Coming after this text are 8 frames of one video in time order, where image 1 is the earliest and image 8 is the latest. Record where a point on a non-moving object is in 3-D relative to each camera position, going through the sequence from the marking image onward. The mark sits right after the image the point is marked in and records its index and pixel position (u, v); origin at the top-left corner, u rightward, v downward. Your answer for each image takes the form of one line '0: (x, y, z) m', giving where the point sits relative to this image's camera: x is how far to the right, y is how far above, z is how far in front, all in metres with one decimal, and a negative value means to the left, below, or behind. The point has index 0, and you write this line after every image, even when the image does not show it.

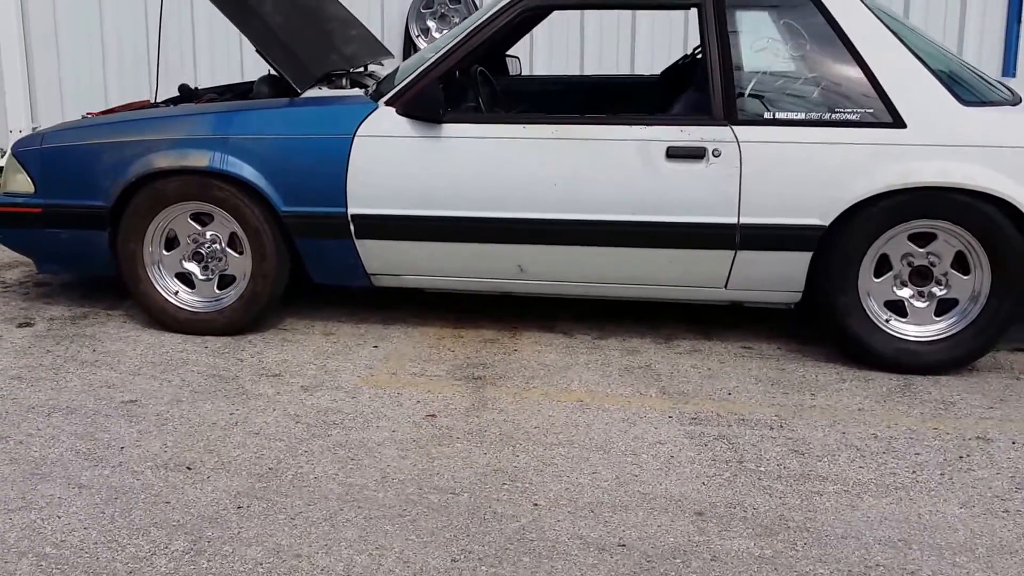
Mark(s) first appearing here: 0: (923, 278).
0: (+1.6, 0.0, +4.4) m
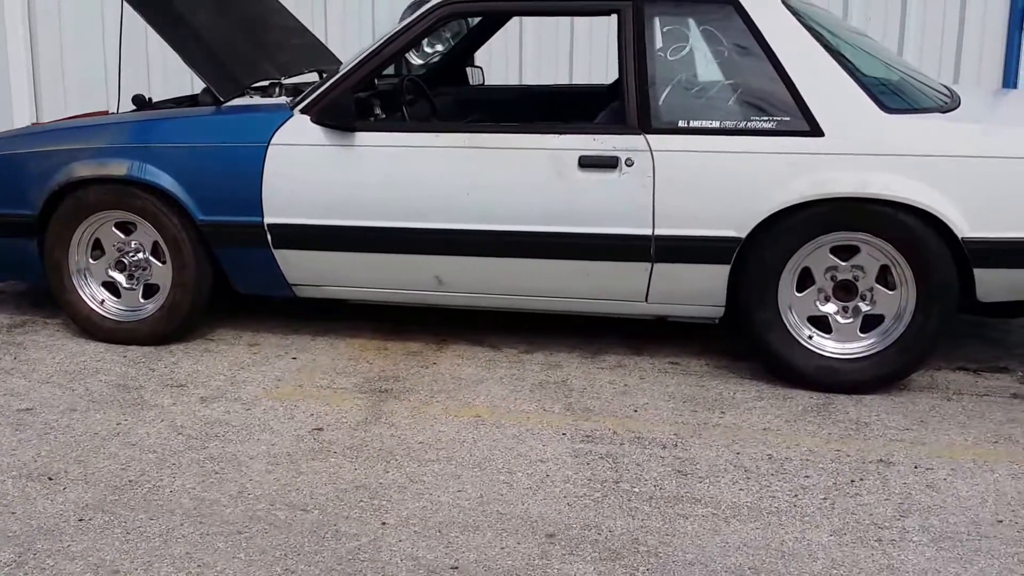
0: (+1.2, 0.0, +4.2) m
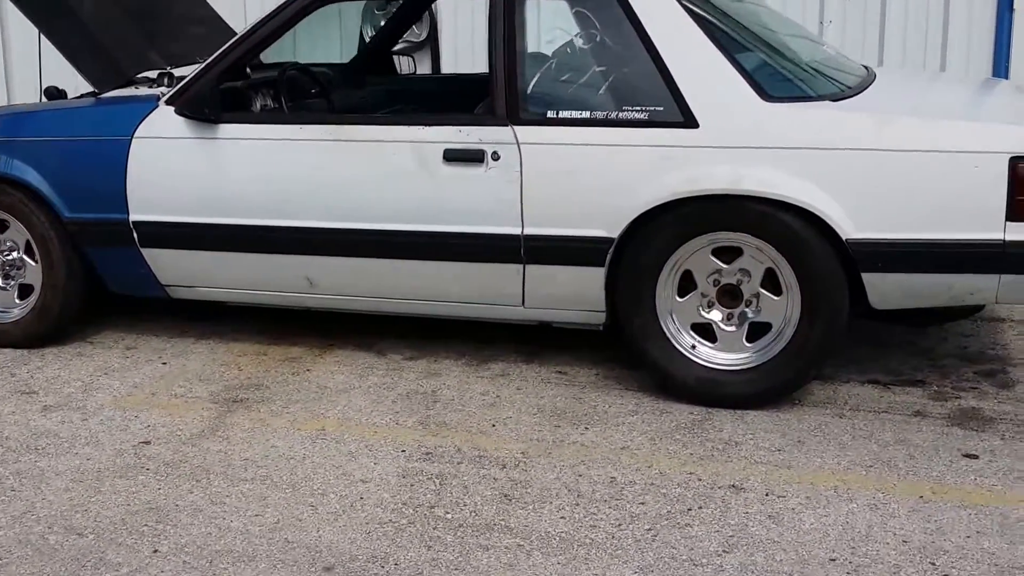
0: (+0.7, 0.0, +3.8) m
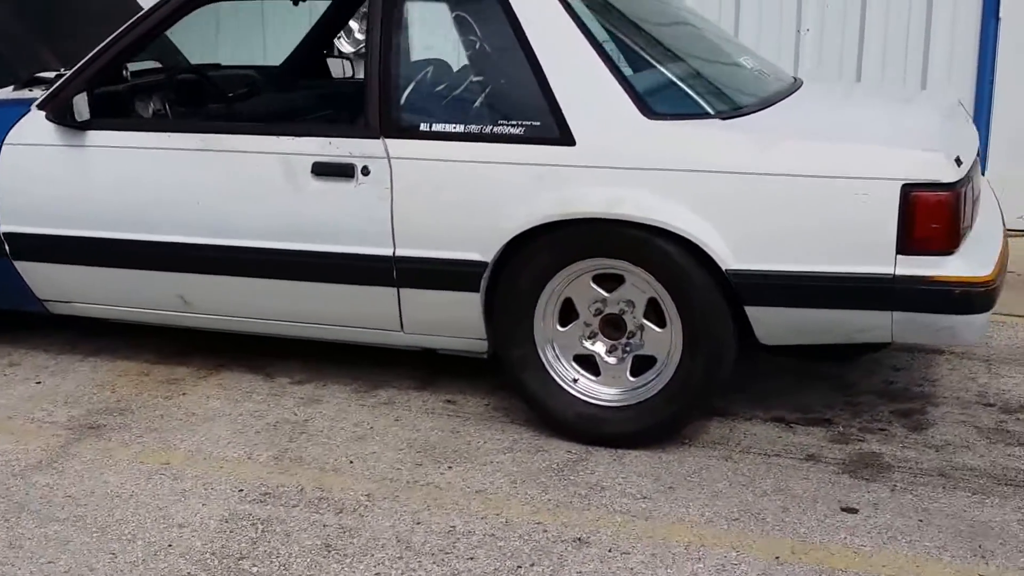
0: (+0.3, -0.1, +3.6) m
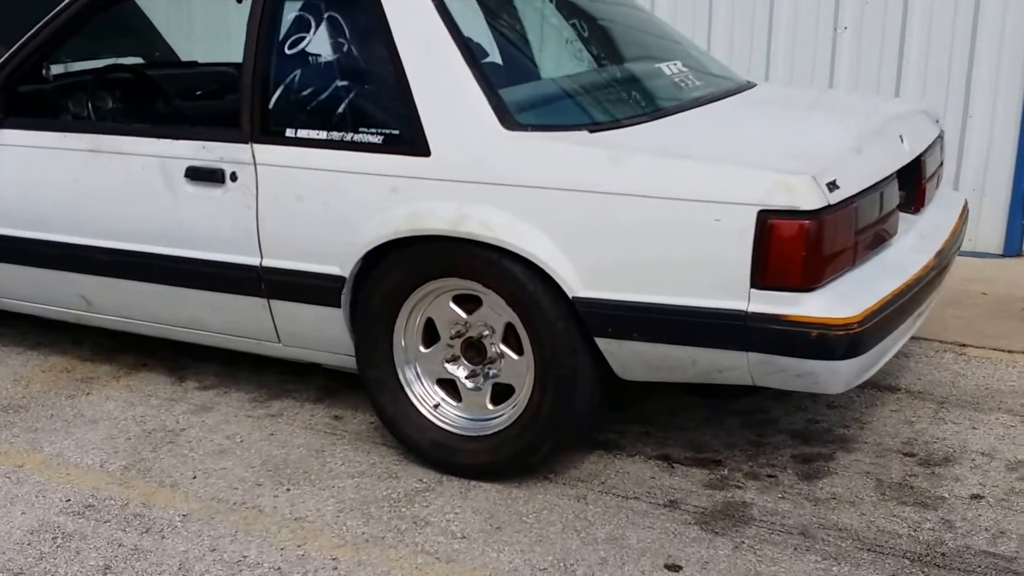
0: (-0.1, -0.2, +3.3) m
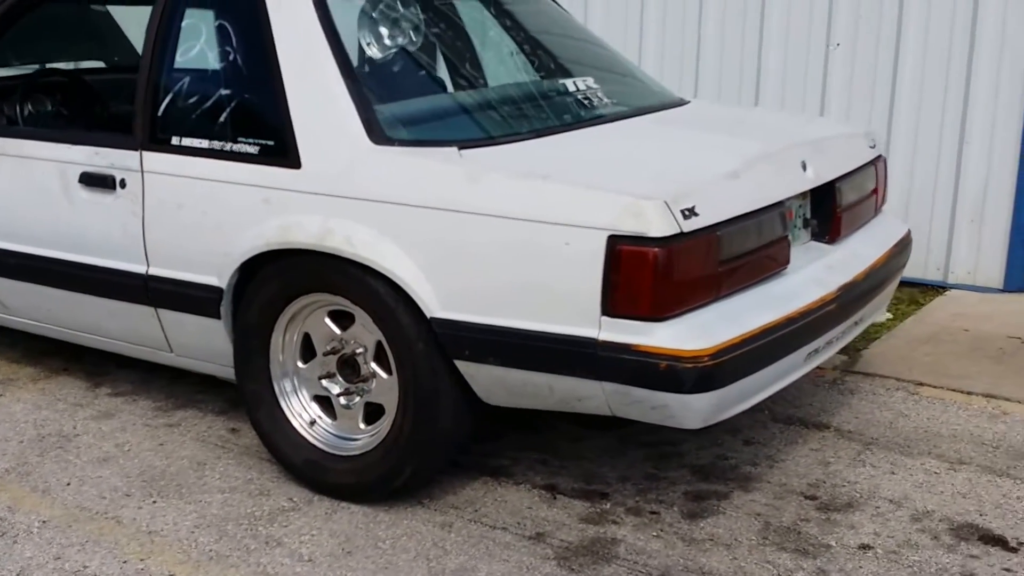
0: (-0.5, -0.2, +3.3) m
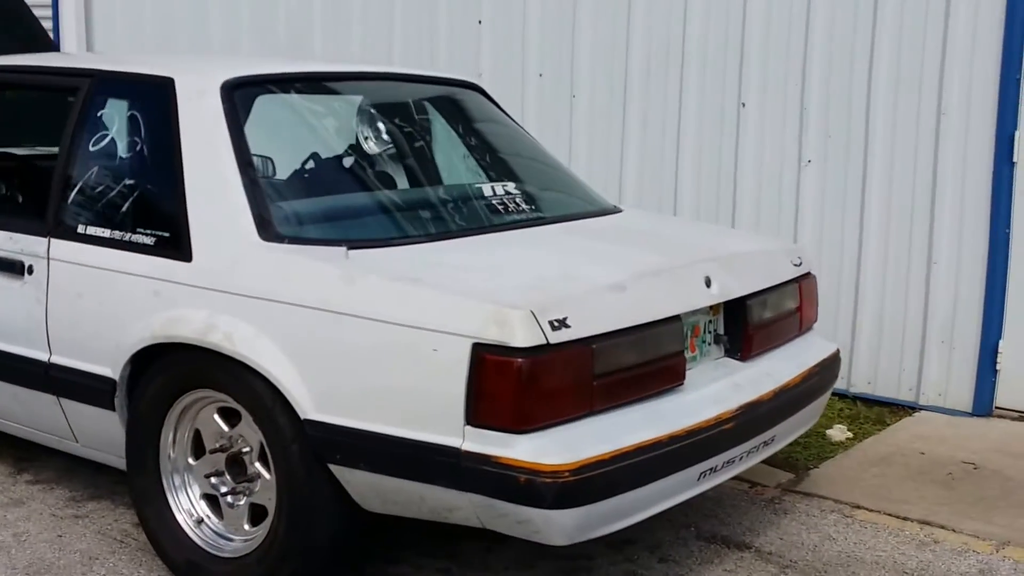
0: (-0.8, -0.5, +3.2) m
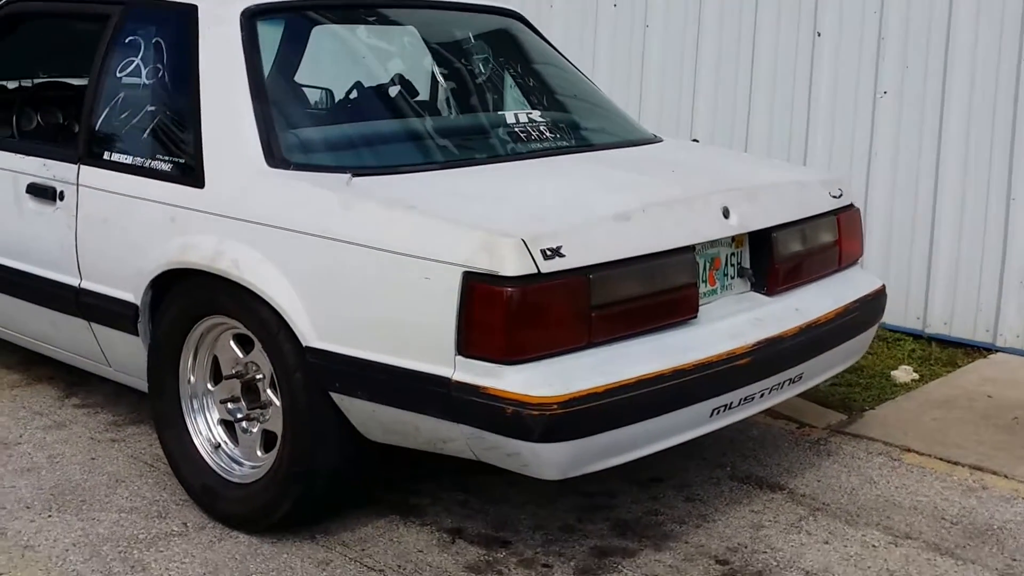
0: (-0.7, -0.3, +3.2) m
